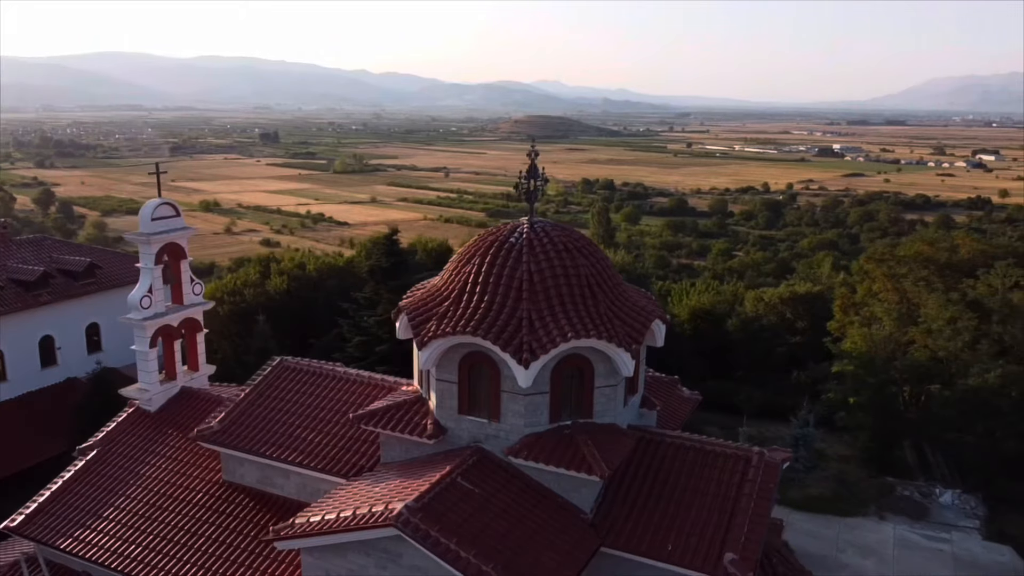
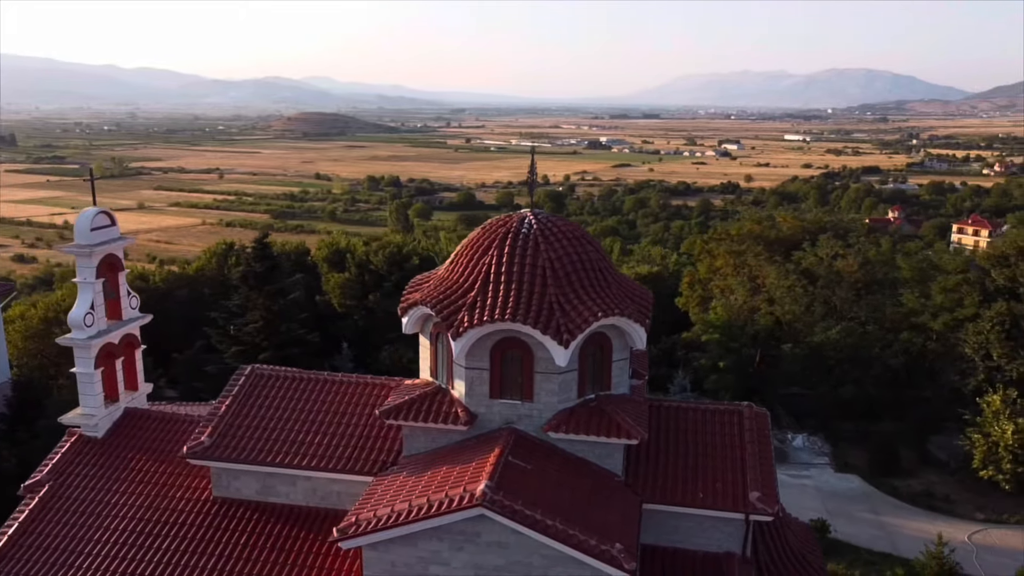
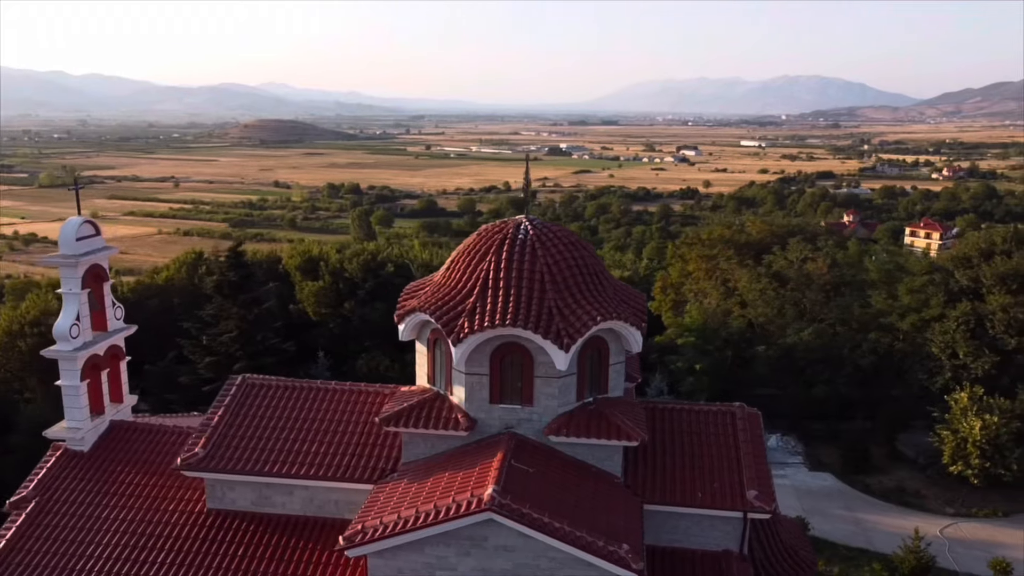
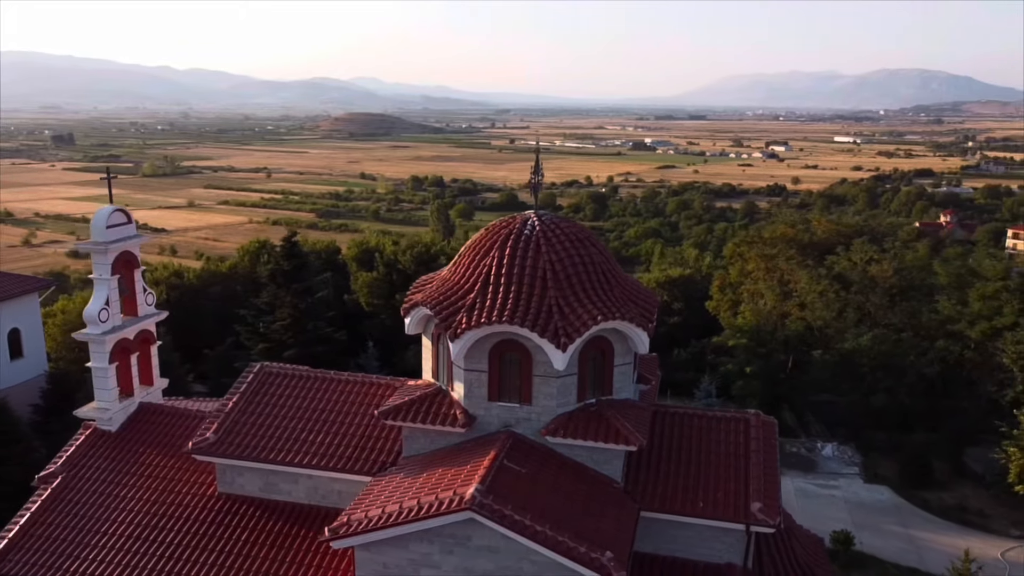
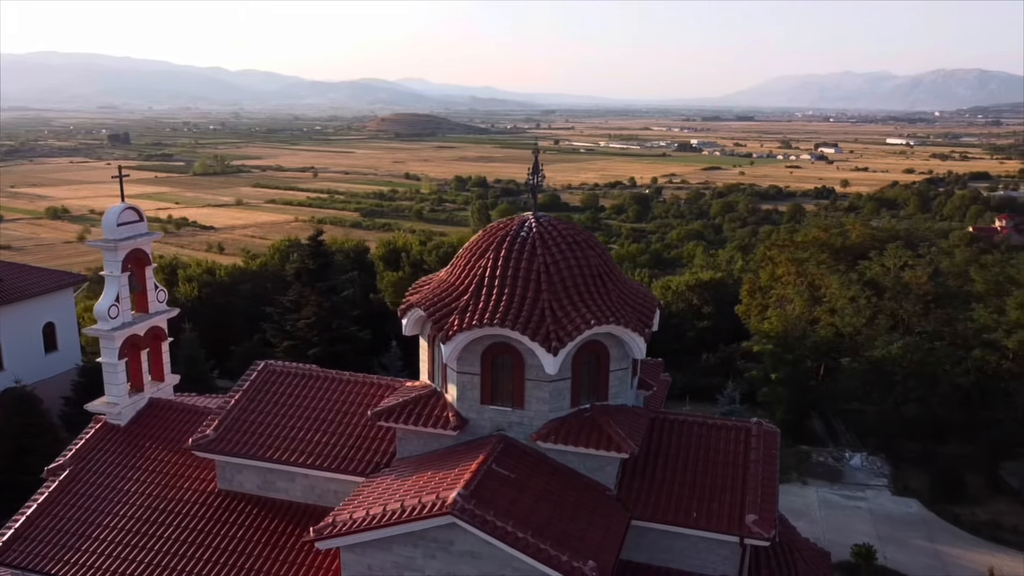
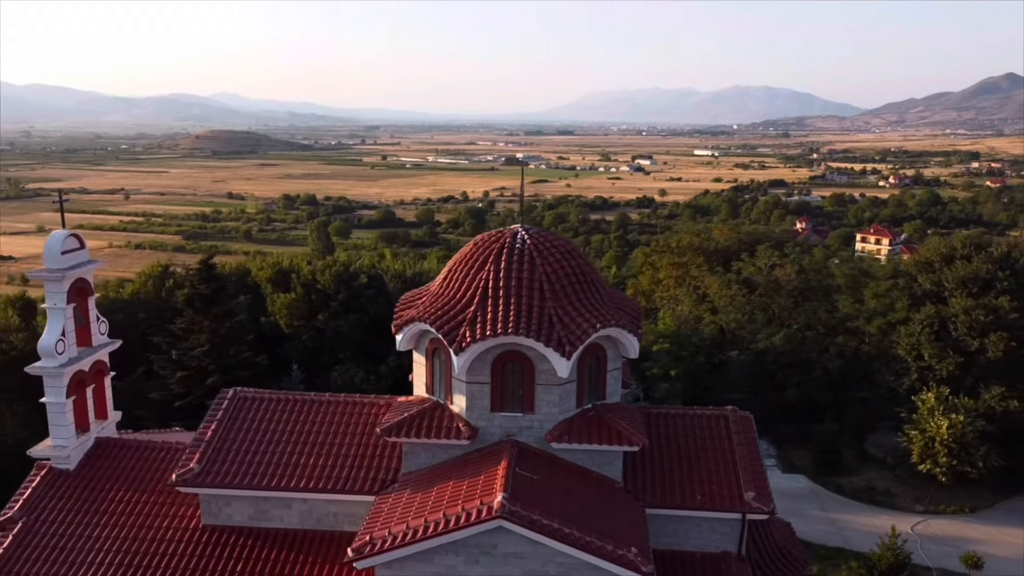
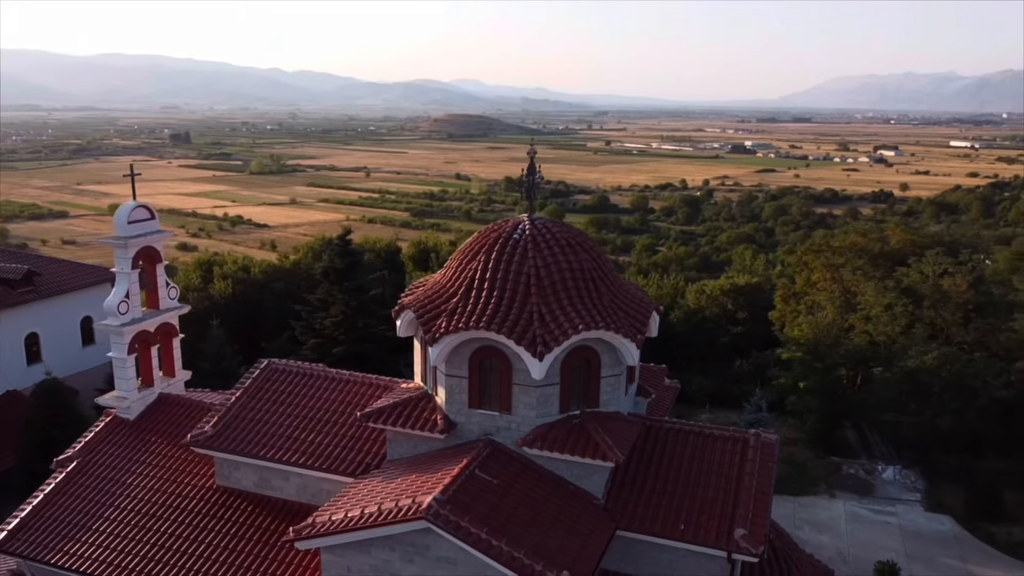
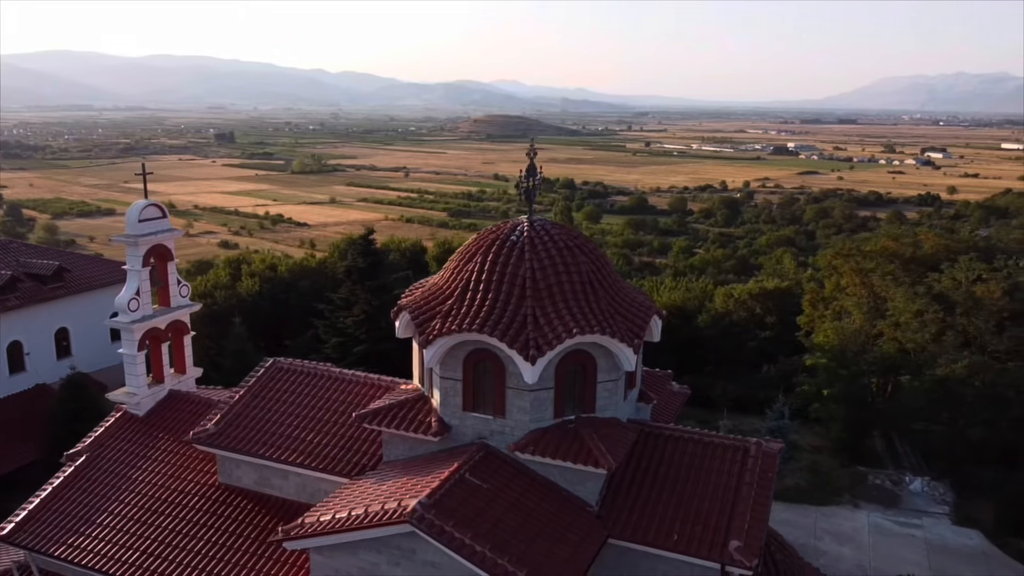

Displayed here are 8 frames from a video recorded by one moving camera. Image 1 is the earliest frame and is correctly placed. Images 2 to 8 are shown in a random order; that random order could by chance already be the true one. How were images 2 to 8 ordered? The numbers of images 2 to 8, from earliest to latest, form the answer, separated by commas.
8, 7, 5, 4, 2, 3, 6
